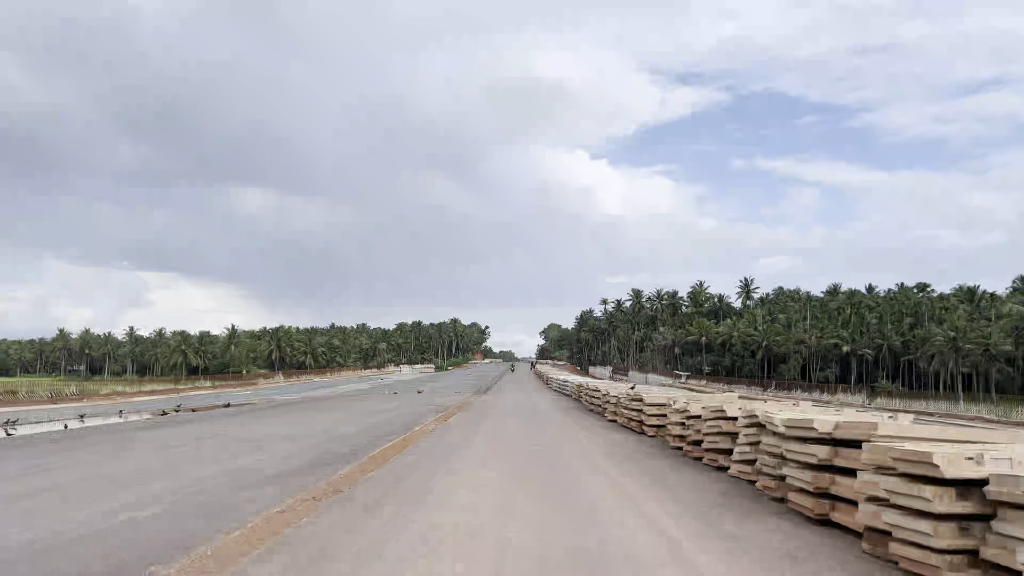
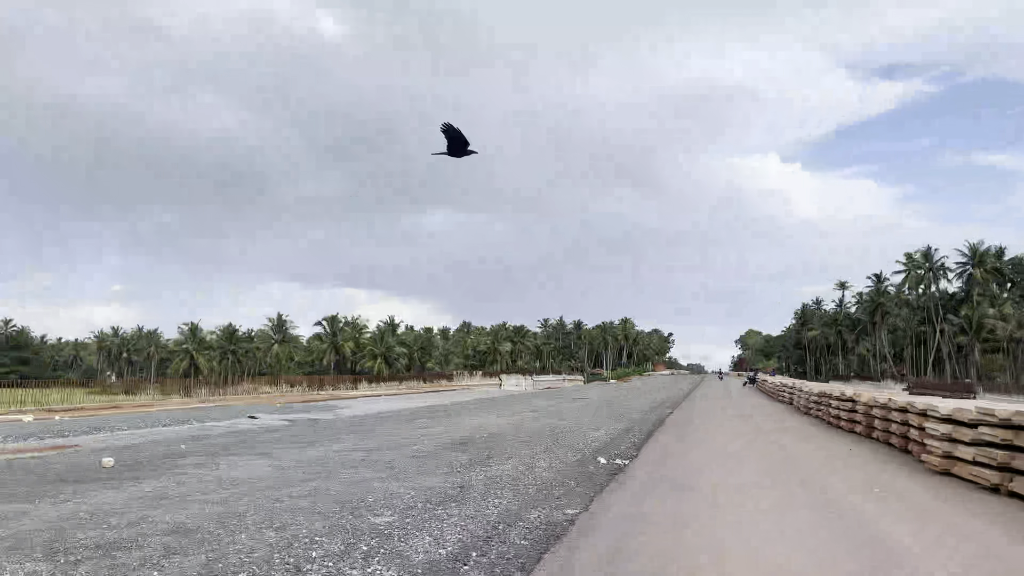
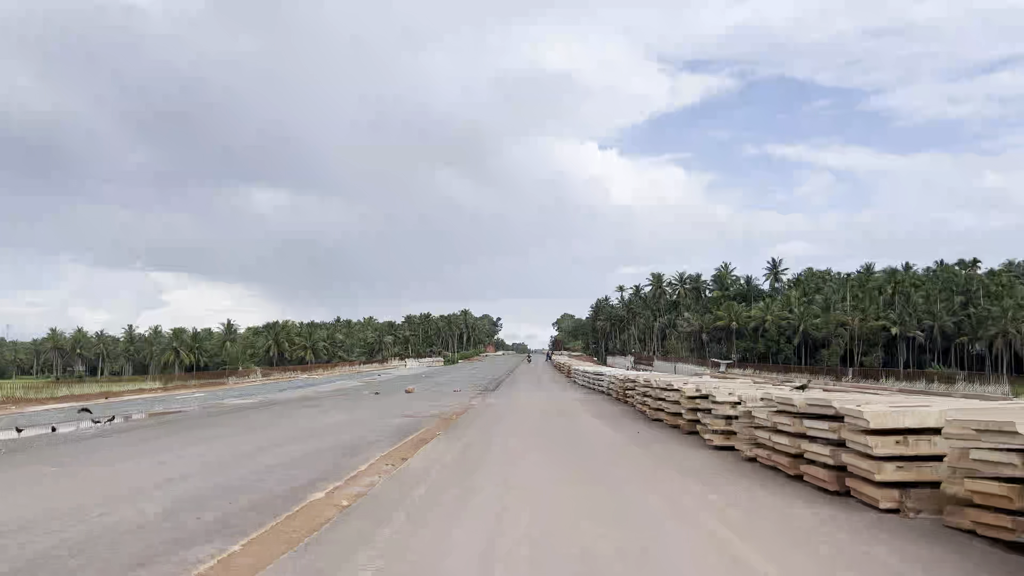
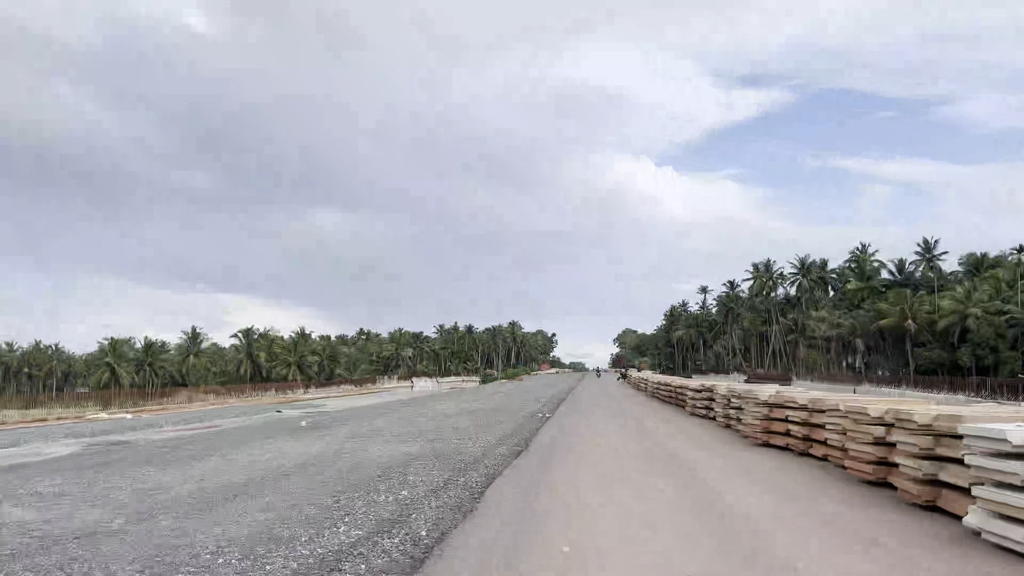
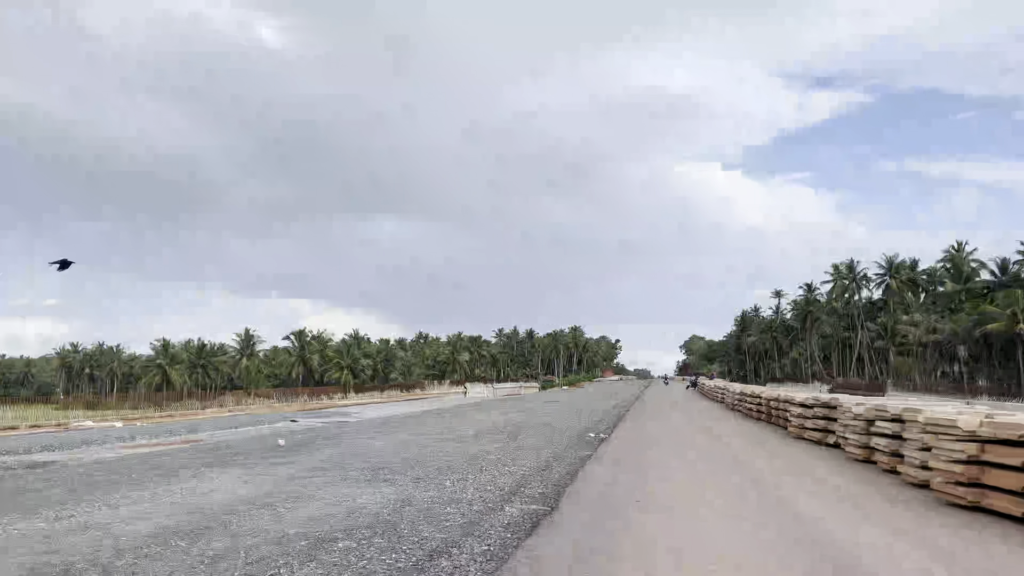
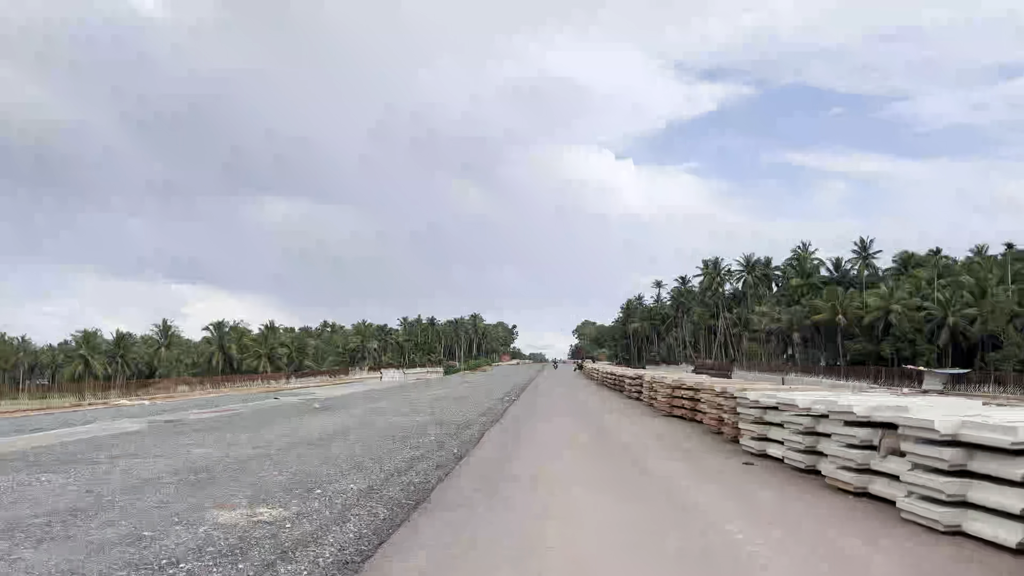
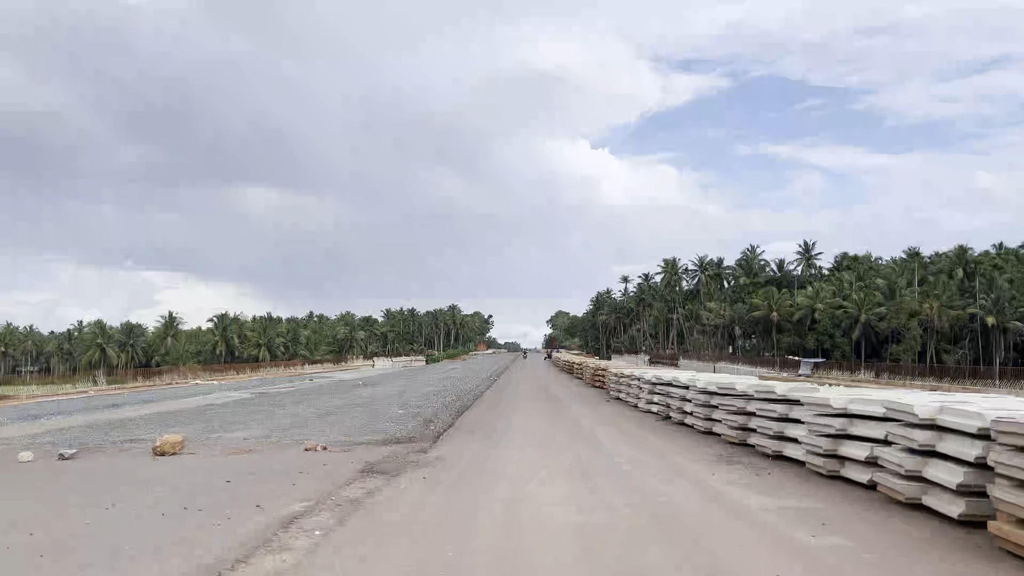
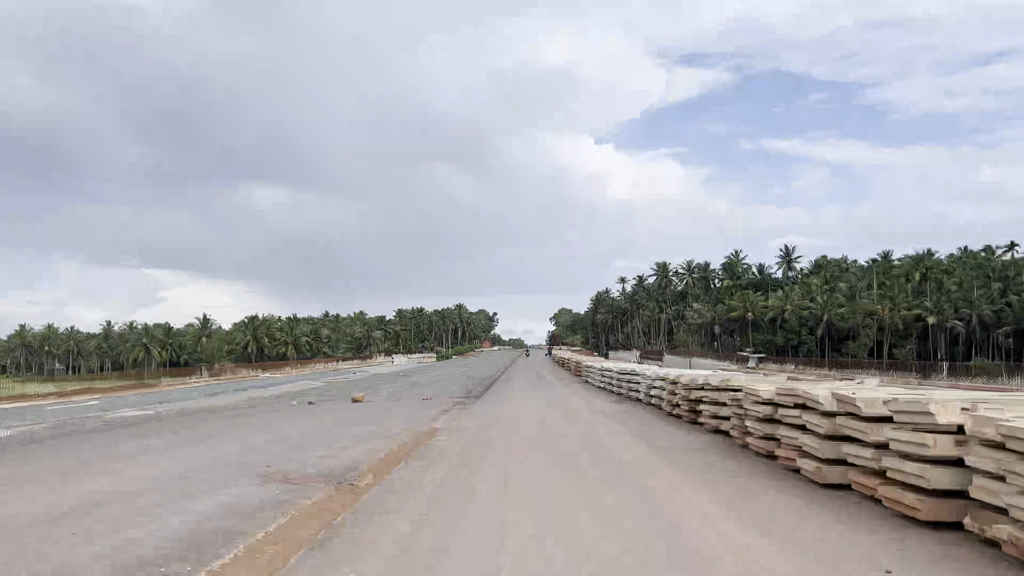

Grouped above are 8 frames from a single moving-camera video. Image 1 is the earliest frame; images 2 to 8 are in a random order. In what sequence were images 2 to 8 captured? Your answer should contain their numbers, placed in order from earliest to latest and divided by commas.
3, 8, 7, 6, 4, 5, 2
